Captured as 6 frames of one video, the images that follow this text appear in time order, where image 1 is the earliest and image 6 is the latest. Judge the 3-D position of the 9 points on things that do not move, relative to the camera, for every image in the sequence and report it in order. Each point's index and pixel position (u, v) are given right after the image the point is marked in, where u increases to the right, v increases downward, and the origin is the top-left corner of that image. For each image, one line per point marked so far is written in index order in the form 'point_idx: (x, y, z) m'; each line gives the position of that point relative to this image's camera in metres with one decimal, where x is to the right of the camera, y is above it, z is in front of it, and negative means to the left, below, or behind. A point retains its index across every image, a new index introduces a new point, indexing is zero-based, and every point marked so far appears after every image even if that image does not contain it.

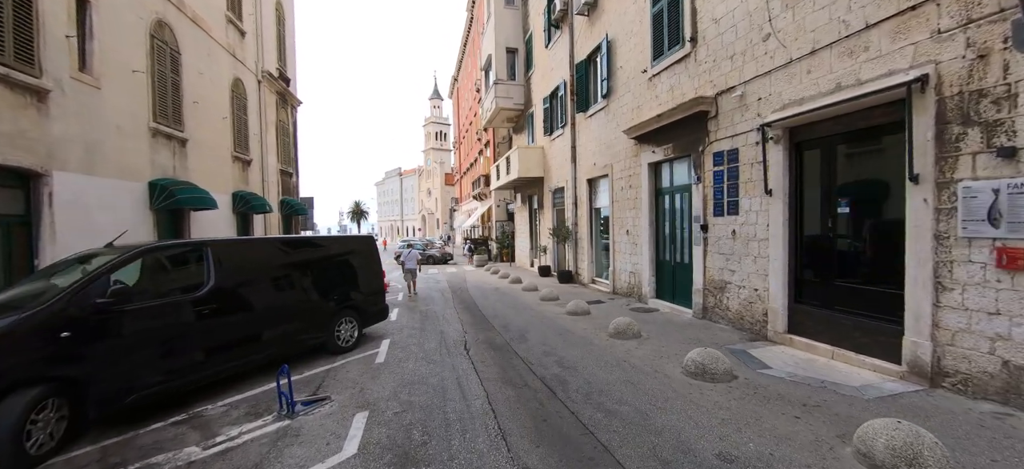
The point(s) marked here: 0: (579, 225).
0: (+2.1, +0.3, +13.6) m
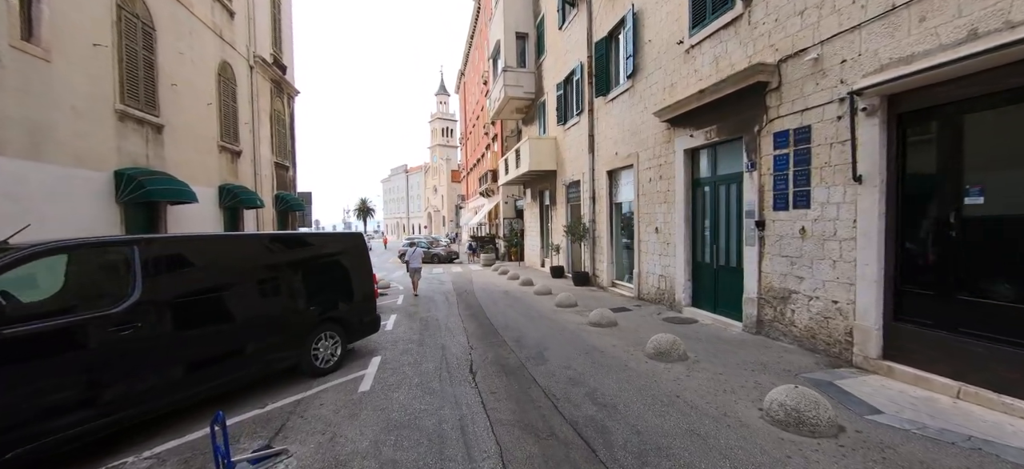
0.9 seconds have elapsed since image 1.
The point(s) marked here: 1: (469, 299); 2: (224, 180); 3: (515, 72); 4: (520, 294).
0: (+2.4, +0.3, +12.3) m
1: (-1.2, -1.8, +11.8) m
2: (-8.9, +1.7, +13.4) m
3: (+0.1, +7.0, +18.7) m
4: (+0.3, -1.6, +11.8) m
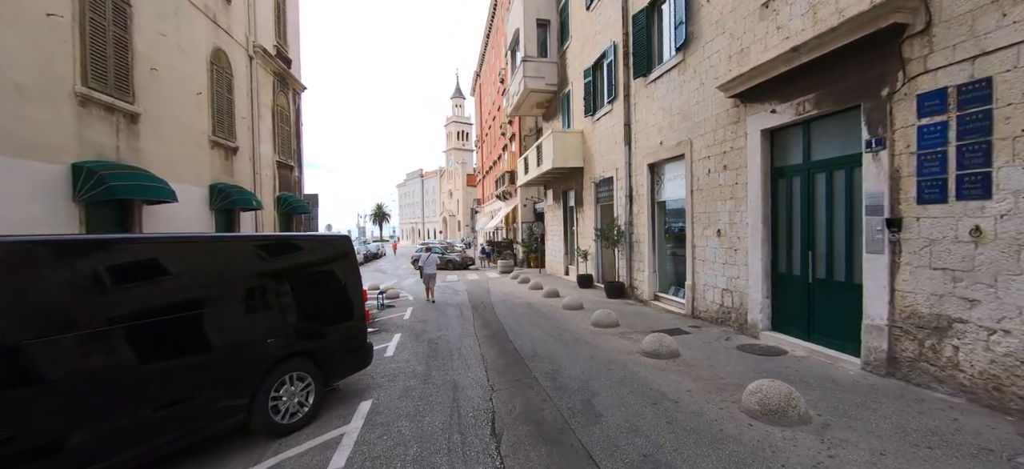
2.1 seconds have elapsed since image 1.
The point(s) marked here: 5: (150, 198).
0: (+3.0, +0.2, +10.5) m
1: (-0.6, -1.9, +10.2) m
2: (-8.3, +1.6, +12.1) m
3: (+0.9, +6.8, +17.1) m
4: (+0.9, -1.7, +10.1) m
5: (-7.3, +0.8, +8.7) m
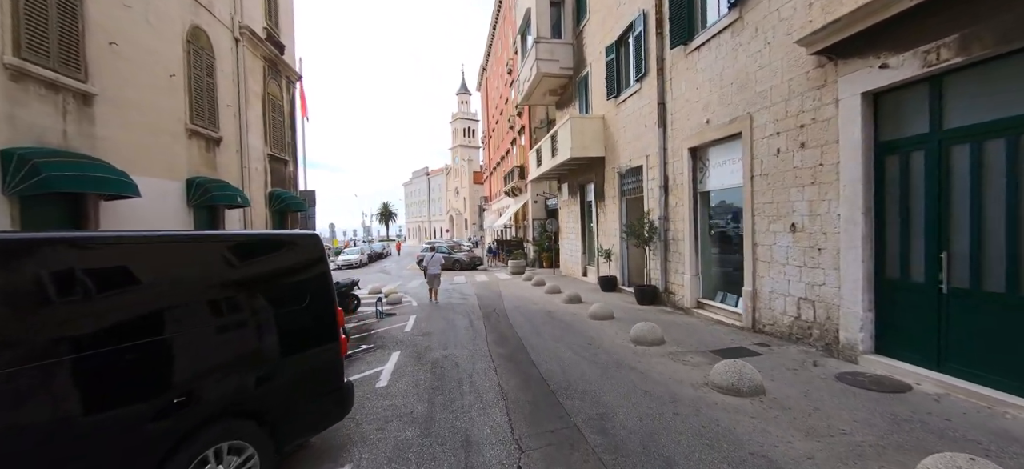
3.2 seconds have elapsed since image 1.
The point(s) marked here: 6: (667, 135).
0: (+3.4, +0.3, +9.0) m
1: (-0.2, -1.8, +8.8) m
2: (-7.9, +1.6, +10.8) m
3: (+1.4, +6.9, +15.6) m
4: (+1.2, -1.7, +8.7) m
5: (-7.0, +0.8, +7.4) m
6: (+3.3, +2.1, +9.2) m
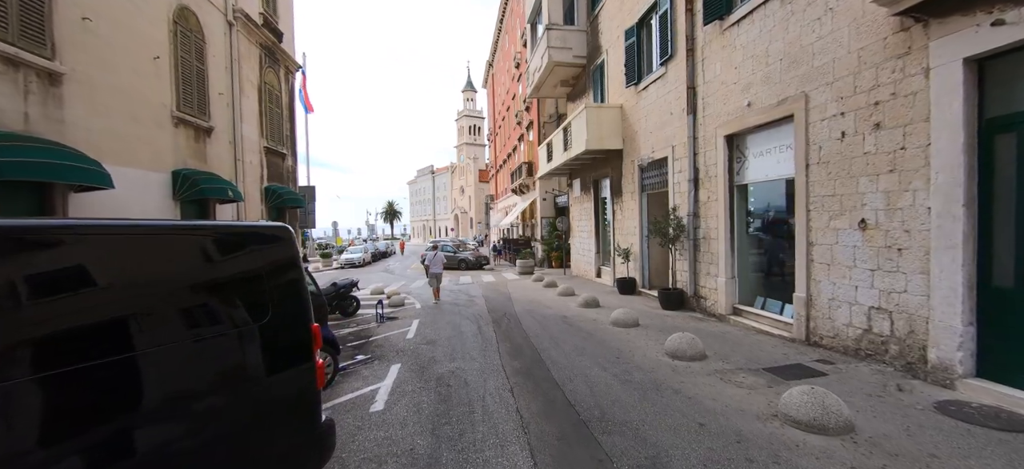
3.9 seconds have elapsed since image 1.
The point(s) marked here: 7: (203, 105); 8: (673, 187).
0: (+3.6, +0.3, +8.1) m
1: (0.0, -1.8, +7.9) m
2: (-7.7, +1.7, +10.0) m
3: (+1.7, +7.0, +14.7) m
4: (+1.5, -1.6, +7.8) m
5: (-6.7, +0.8, +6.6) m
6: (+3.5, +2.1, +8.3) m
7: (-7.8, +3.3, +10.9) m
8: (+3.4, +1.0, +9.2) m
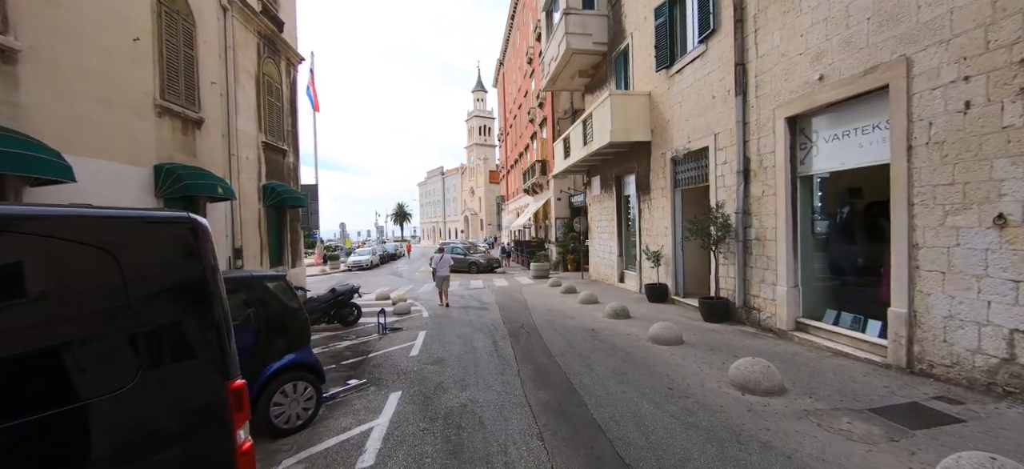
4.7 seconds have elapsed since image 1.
0: (+4.0, +0.3, +7.0) m
1: (+0.3, -1.8, +6.8) m
2: (-7.3, +1.6, +9.1) m
3: (+2.2, +6.9, +13.6) m
4: (+1.8, -1.6, +6.7) m
5: (-6.4, +0.8, +5.7) m
6: (+3.9, +2.1, +7.1) m
7: (-7.4, +3.2, +10.0) m
8: (+3.8, +1.0, +8.0) m
